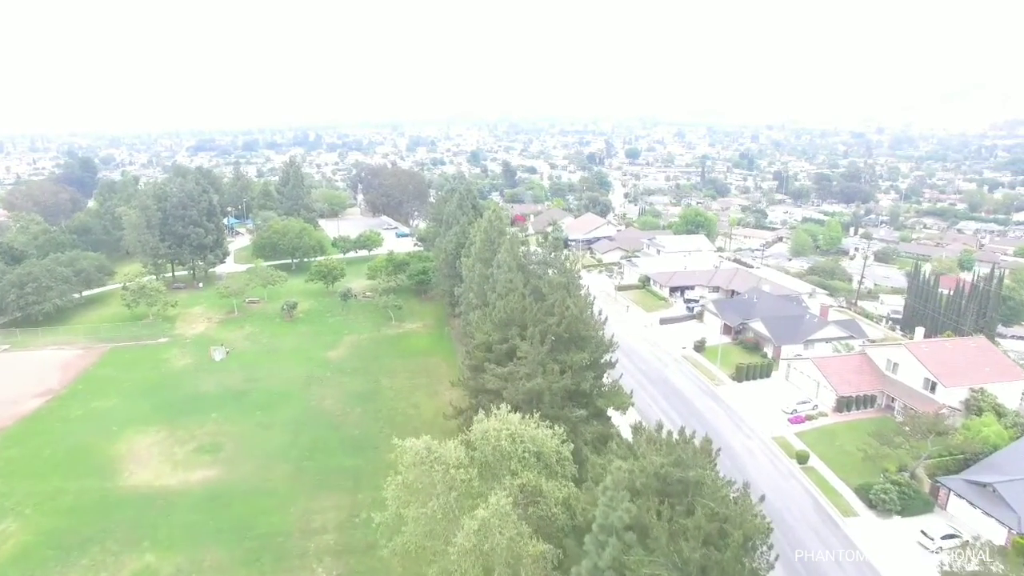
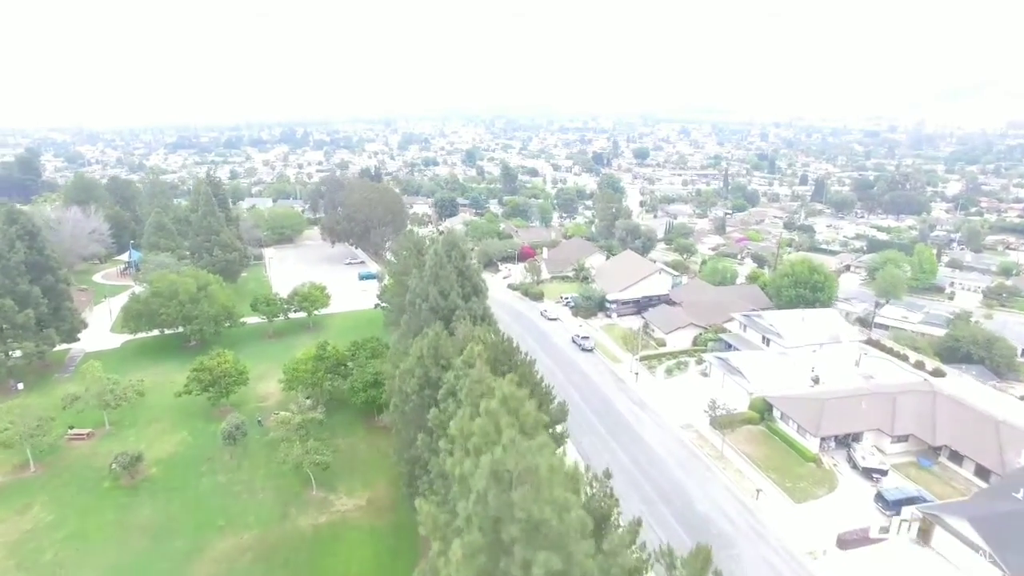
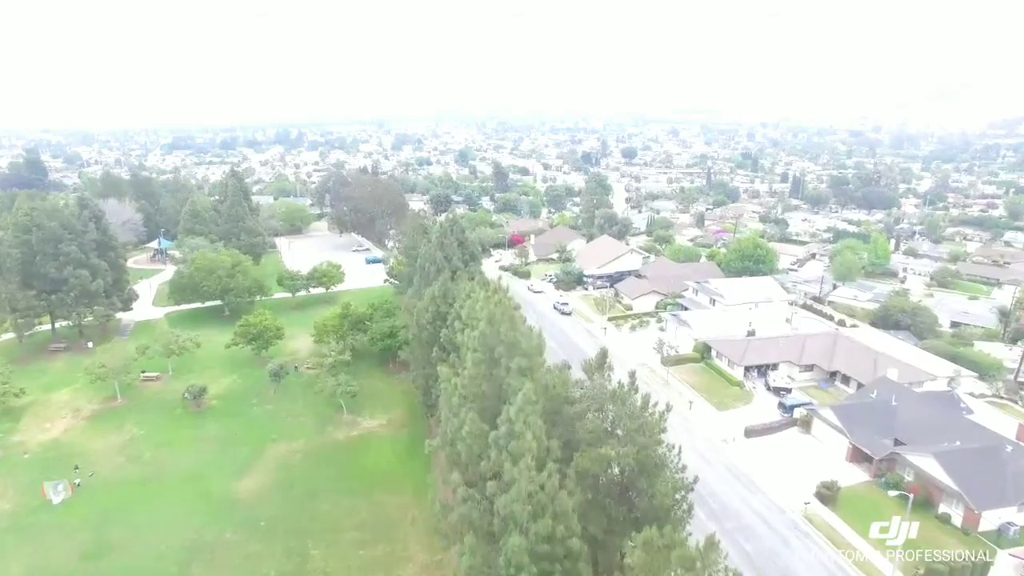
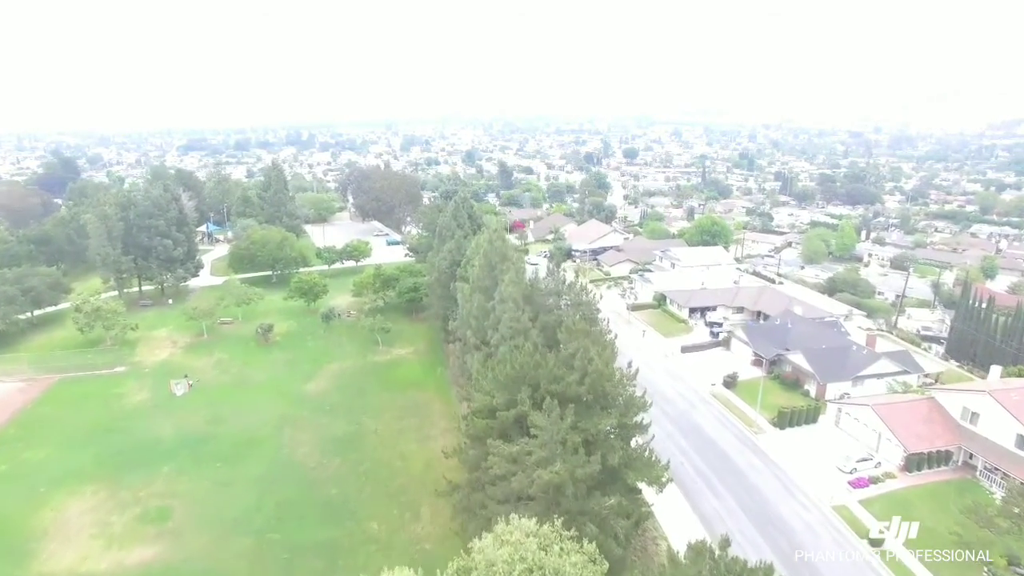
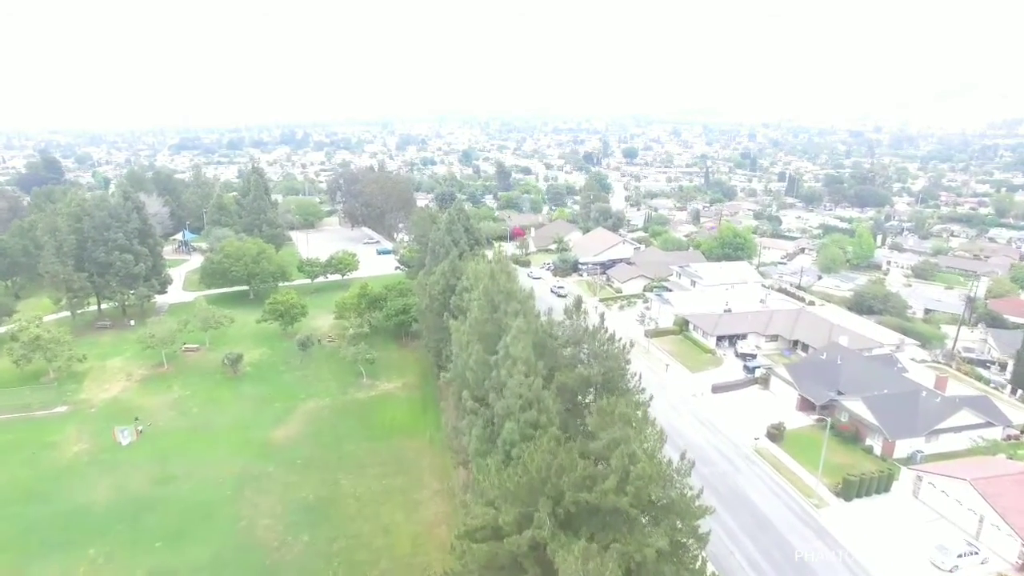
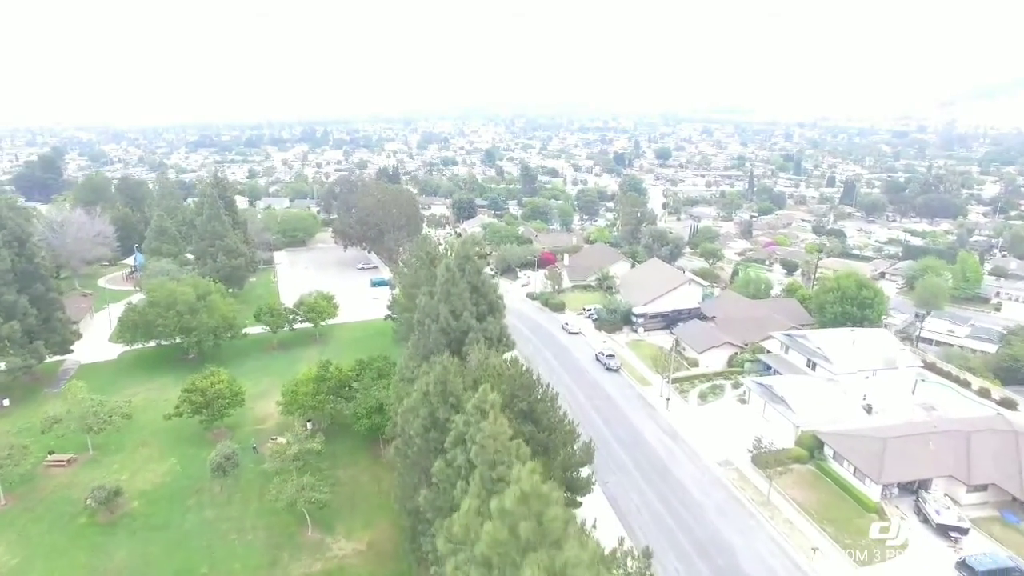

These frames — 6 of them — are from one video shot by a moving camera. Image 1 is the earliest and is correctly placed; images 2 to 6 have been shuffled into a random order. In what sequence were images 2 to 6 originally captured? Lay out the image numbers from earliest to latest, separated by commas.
4, 5, 3, 2, 6
